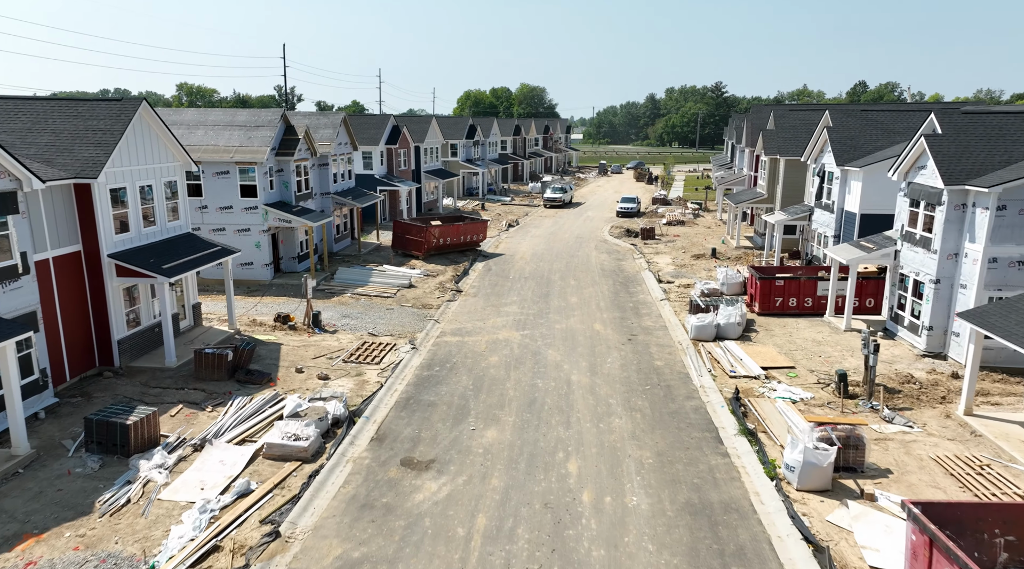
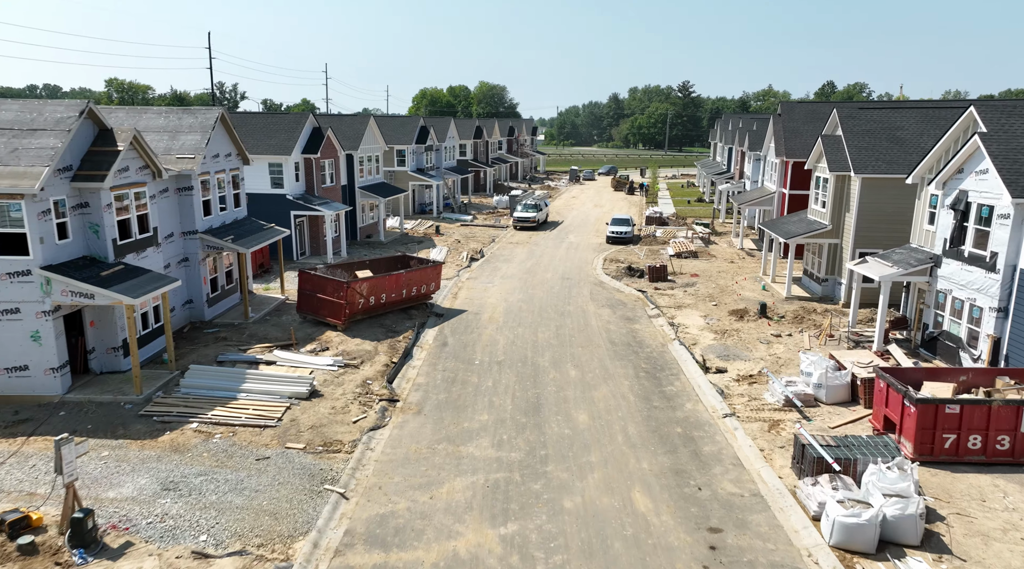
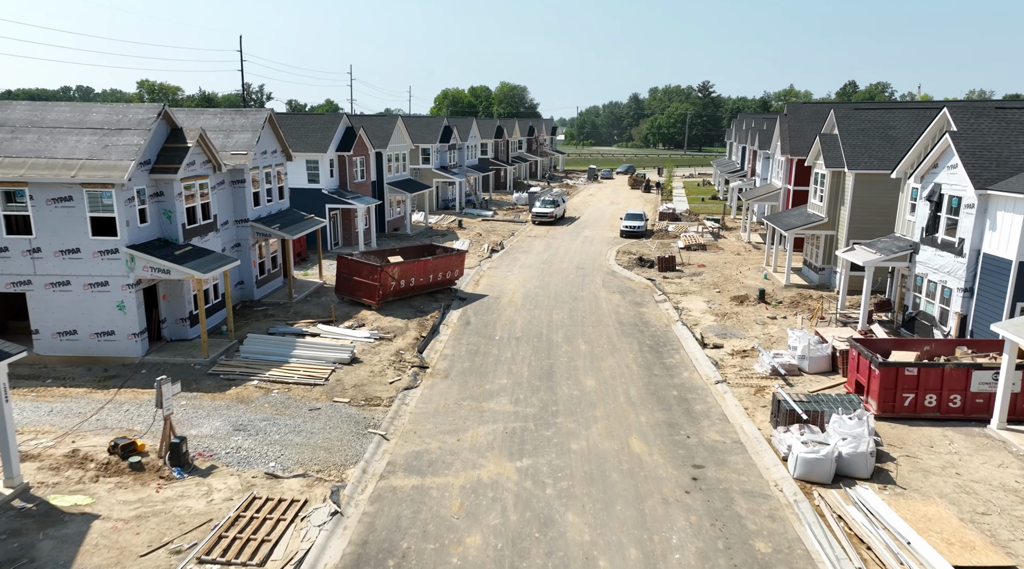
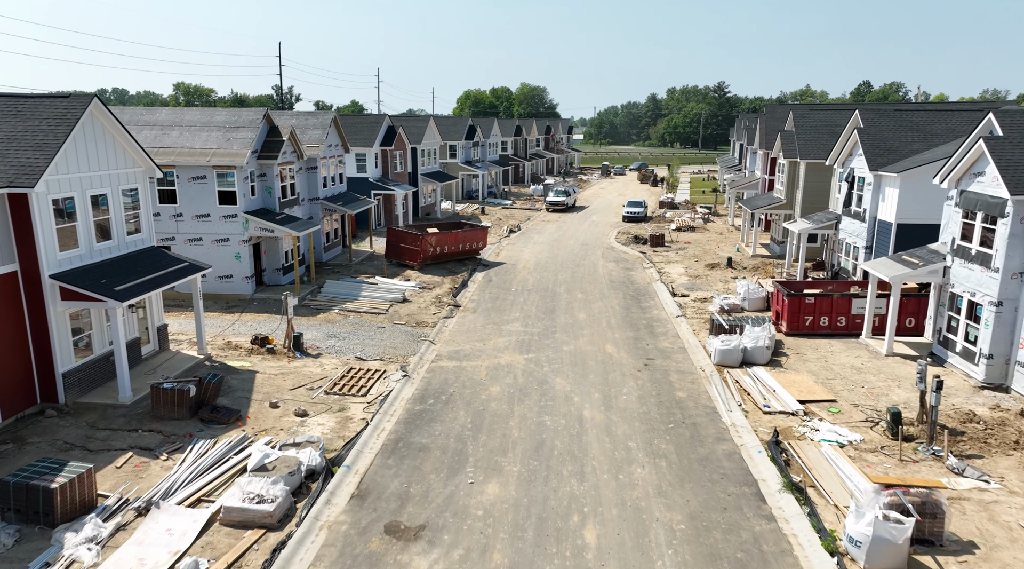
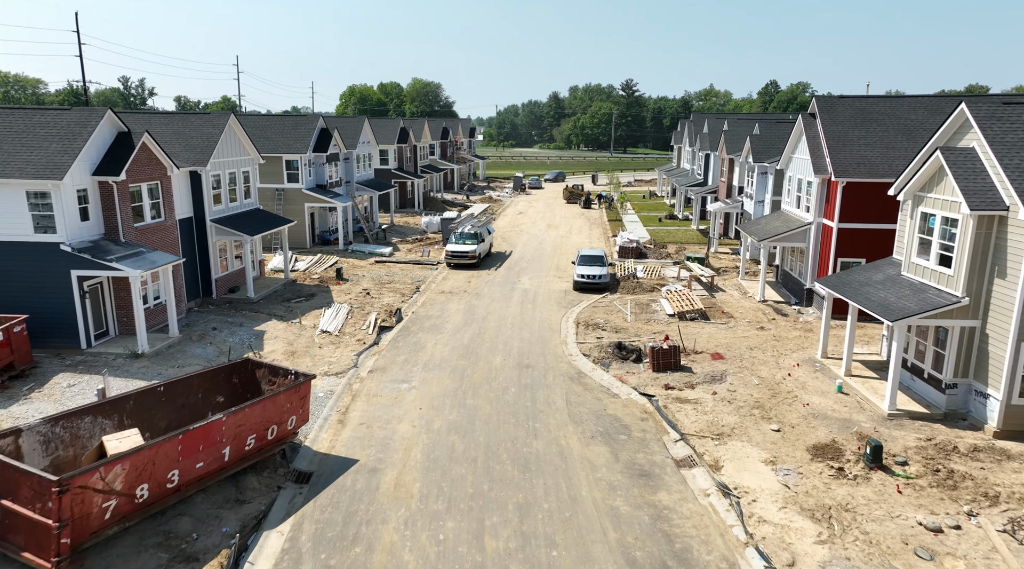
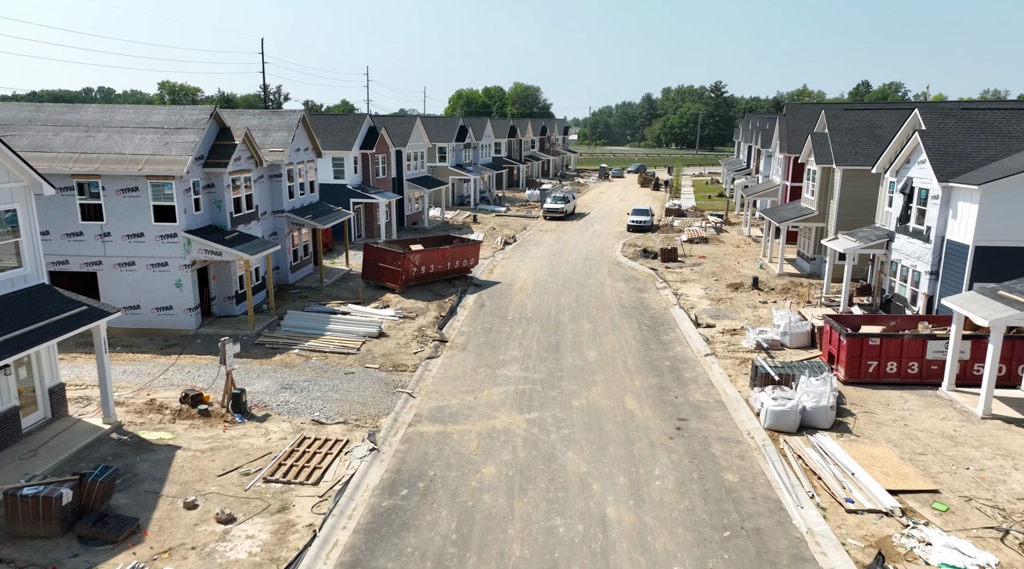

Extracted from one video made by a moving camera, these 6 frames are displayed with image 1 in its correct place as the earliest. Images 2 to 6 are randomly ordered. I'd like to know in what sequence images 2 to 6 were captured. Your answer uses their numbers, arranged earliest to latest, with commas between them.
4, 6, 3, 2, 5
